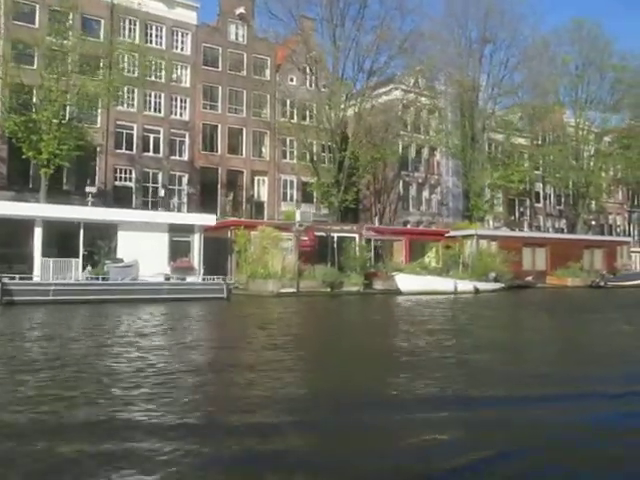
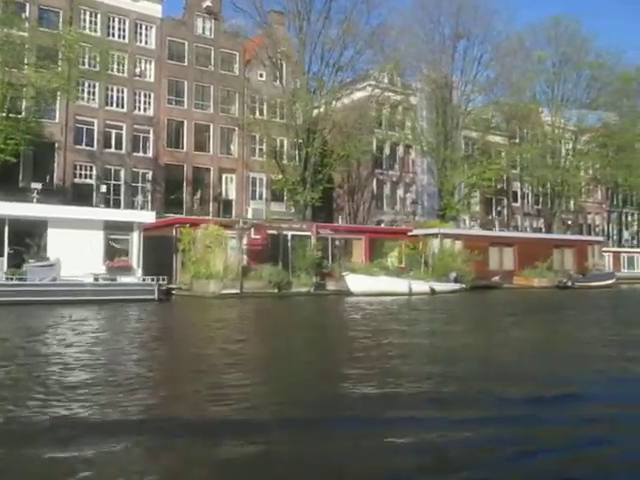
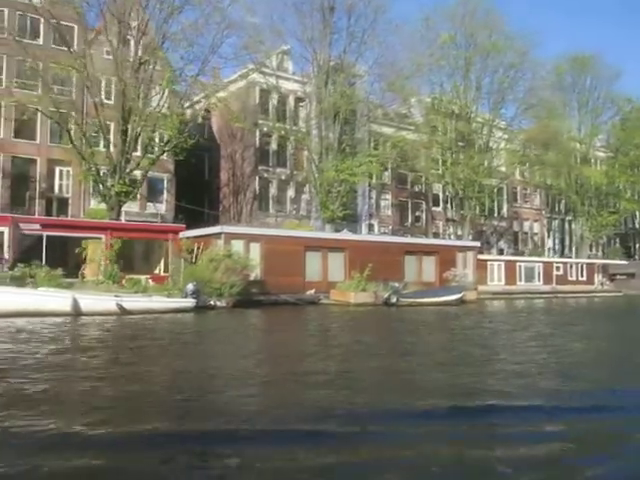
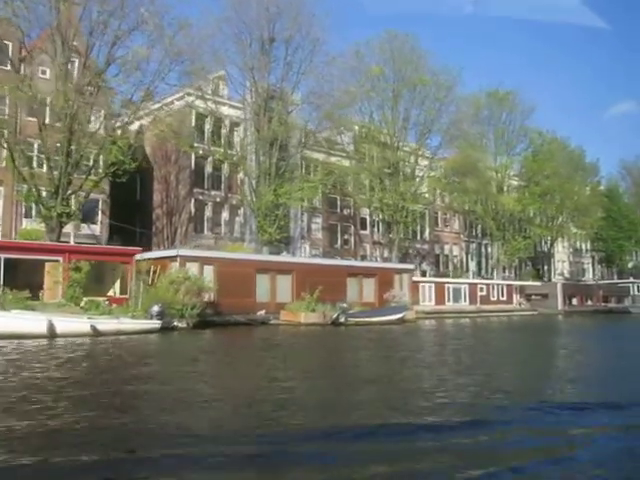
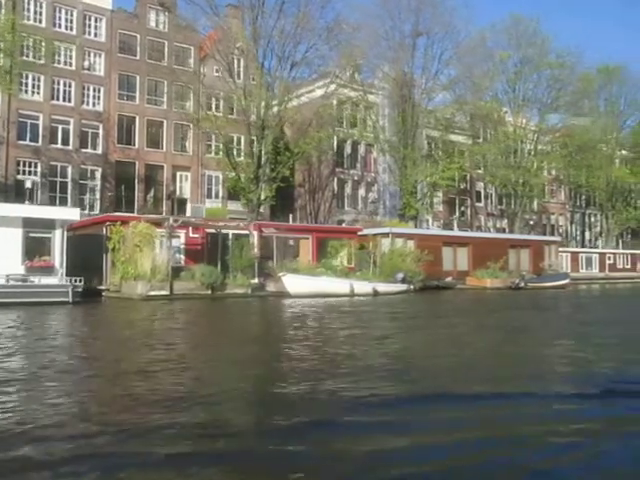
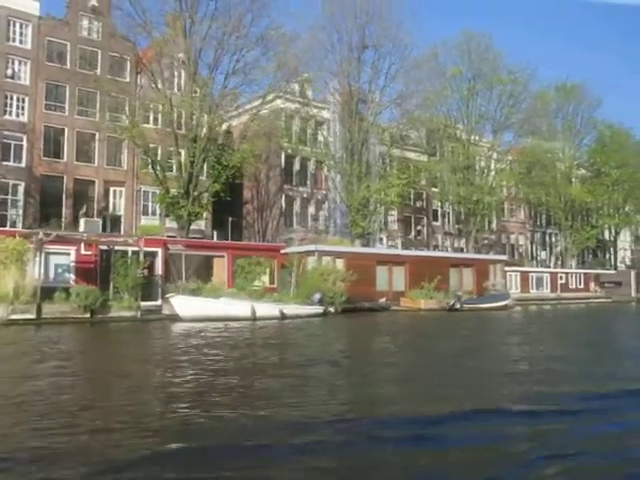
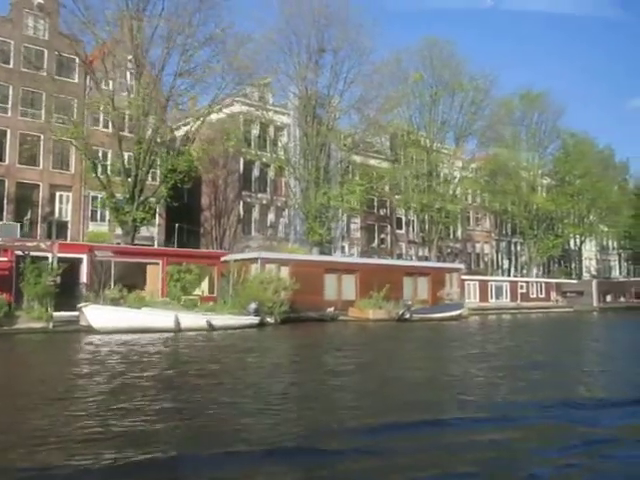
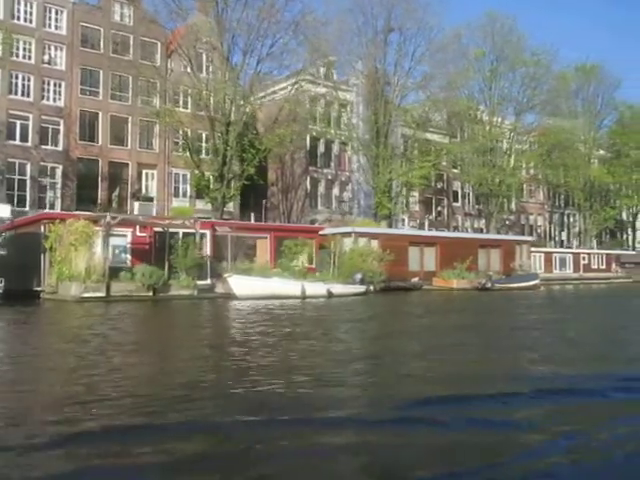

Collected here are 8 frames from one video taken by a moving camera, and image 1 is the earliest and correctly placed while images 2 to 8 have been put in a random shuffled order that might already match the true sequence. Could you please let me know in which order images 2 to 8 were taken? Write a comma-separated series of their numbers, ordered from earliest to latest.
2, 5, 8, 6, 7, 4, 3
